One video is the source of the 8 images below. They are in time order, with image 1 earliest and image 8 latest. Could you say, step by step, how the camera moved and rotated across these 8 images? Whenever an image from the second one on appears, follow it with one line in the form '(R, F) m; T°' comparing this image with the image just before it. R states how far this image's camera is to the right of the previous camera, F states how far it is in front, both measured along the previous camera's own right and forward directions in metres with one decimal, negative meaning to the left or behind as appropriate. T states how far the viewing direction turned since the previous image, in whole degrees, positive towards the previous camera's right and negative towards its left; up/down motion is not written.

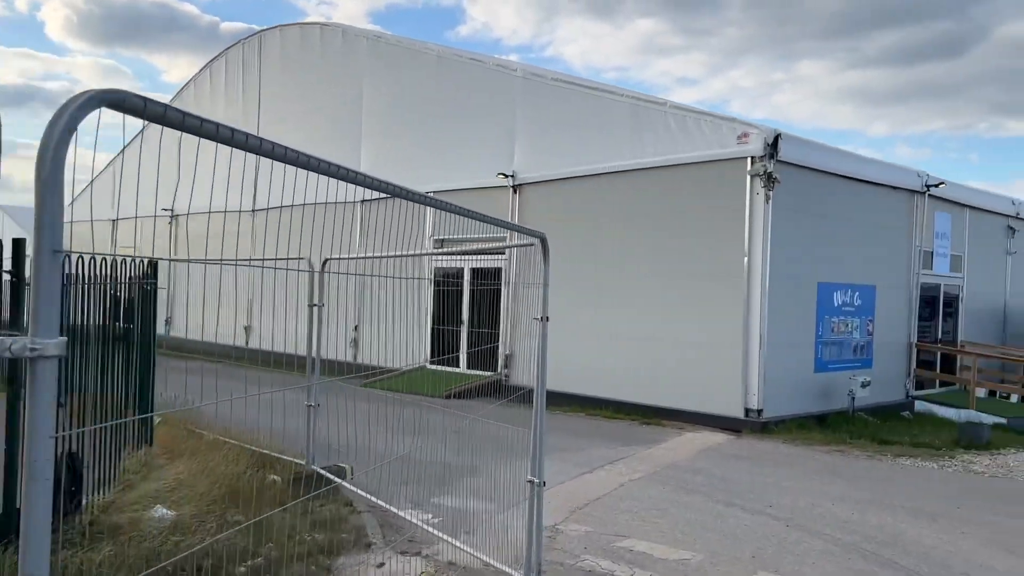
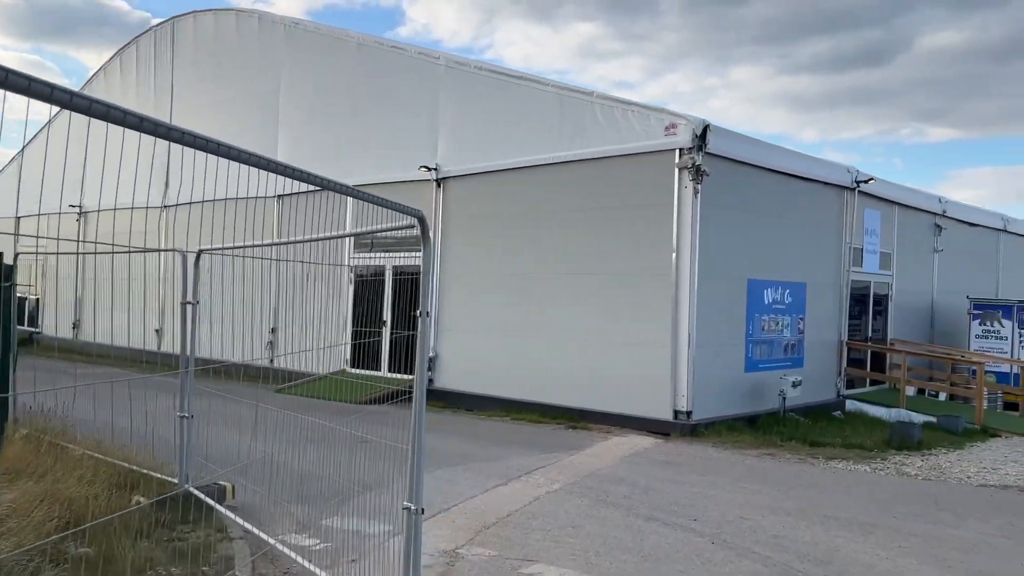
(+0.3, +0.6) m; +4°
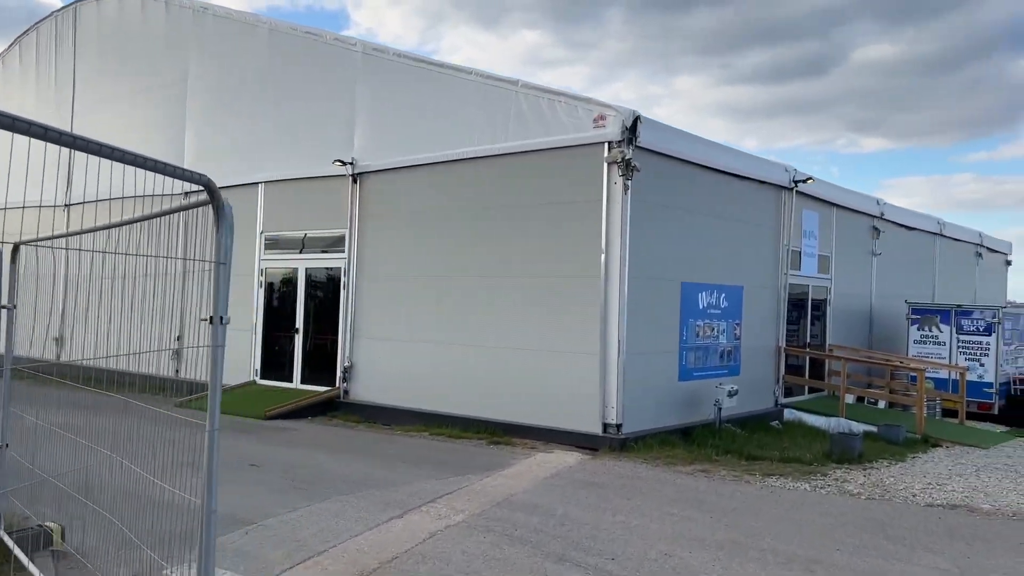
(+0.3, +0.8) m; +4°
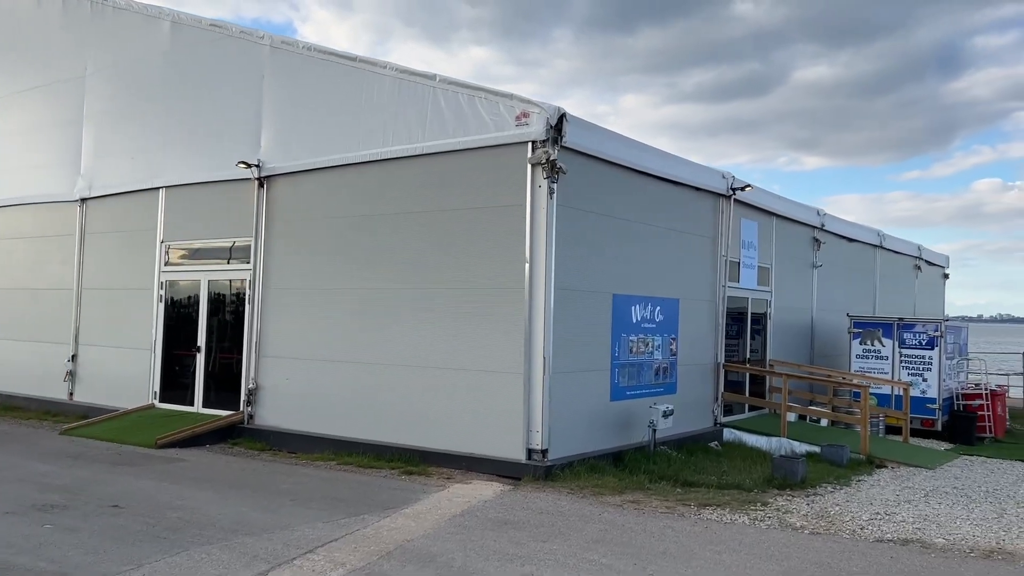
(+0.3, +0.8) m; +4°
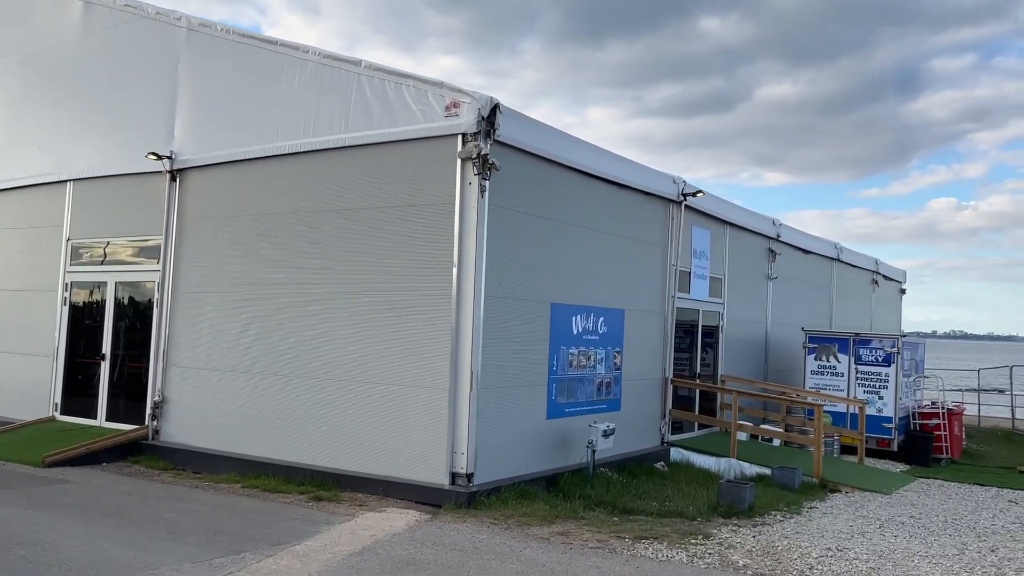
(+0.4, +0.8) m; +2°
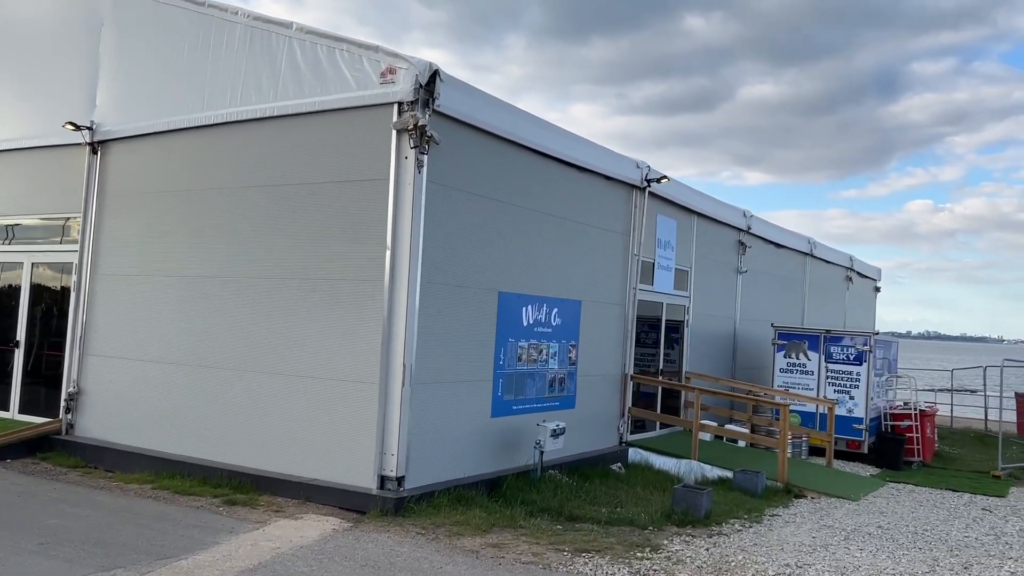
(+0.4, +0.7) m; +1°
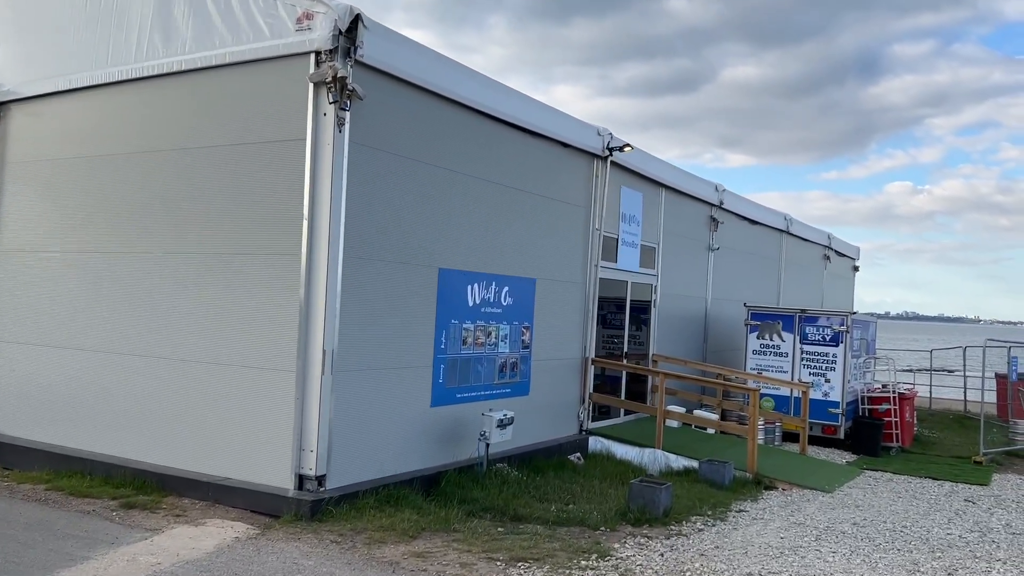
(+0.4, +0.8) m; +1°
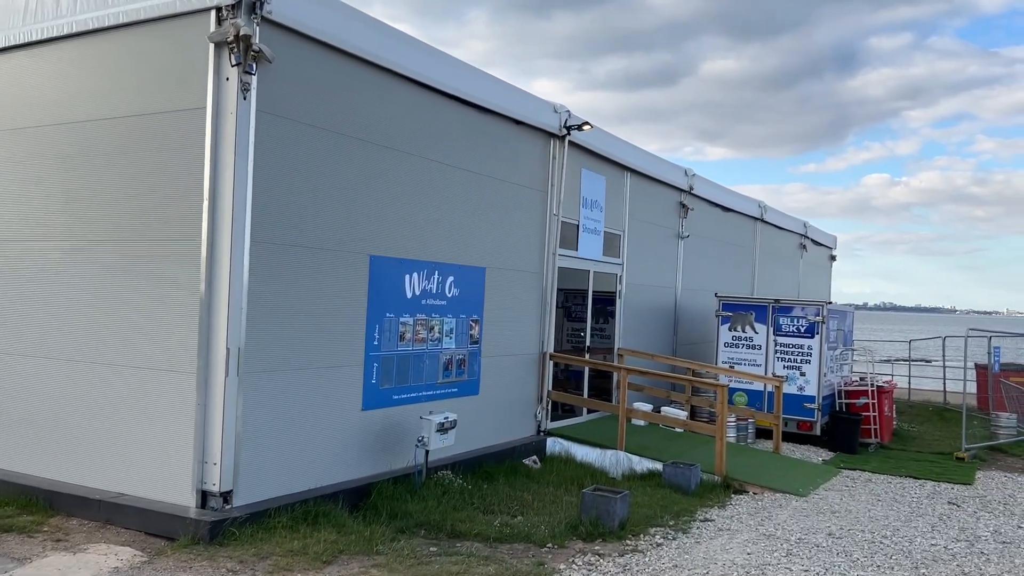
(+0.3, +0.7) m; +1°
